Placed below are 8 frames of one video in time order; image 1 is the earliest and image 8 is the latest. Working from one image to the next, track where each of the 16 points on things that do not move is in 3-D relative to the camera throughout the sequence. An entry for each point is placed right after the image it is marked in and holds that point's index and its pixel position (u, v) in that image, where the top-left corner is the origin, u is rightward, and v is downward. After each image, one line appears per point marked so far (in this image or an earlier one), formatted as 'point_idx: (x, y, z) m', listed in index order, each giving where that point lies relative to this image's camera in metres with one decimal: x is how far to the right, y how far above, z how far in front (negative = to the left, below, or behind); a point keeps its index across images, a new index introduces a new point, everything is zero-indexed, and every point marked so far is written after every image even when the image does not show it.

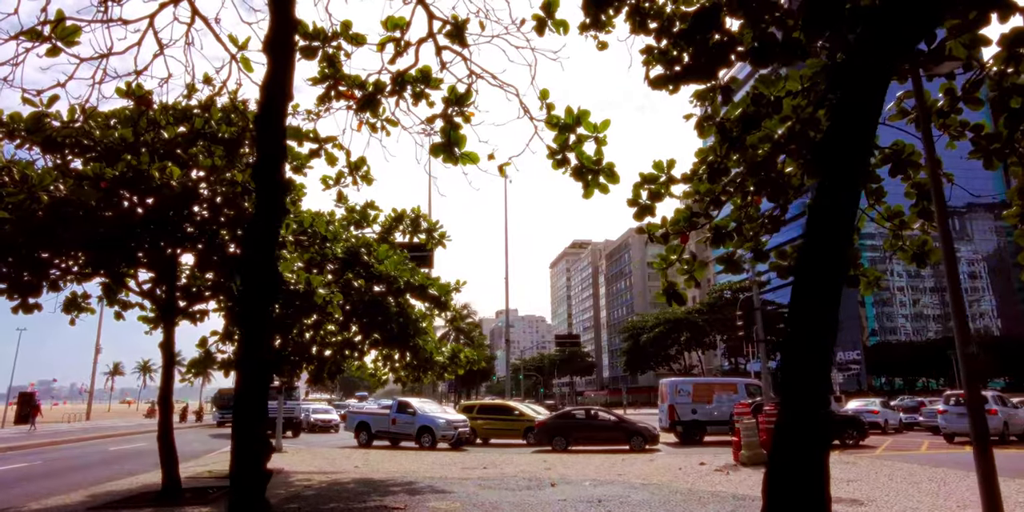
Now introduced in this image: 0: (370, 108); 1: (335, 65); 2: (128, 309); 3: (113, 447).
0: (-1.4, +1.4, +6.6) m
1: (-1.6, +1.7, +6.1) m
2: (-5.6, -0.8, +9.8) m
3: (-10.4, -5.1, +17.9) m
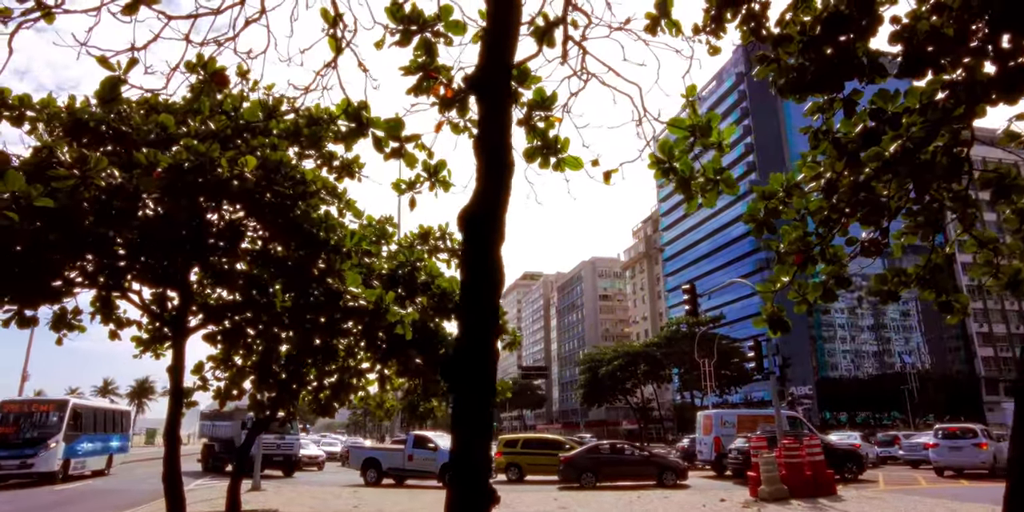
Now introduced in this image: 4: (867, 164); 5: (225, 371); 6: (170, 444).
0: (-0.5, +1.3, +6.0) m
1: (-0.6, +1.6, +5.5) m
2: (-5.0, -0.9, +8.7) m
3: (-10.6, -5.5, +16.1) m
4: (+3.3, +0.8, +6.2) m
5: (-4.4, -1.8, +10.4) m
6: (-3.8, -2.1, +7.6) m
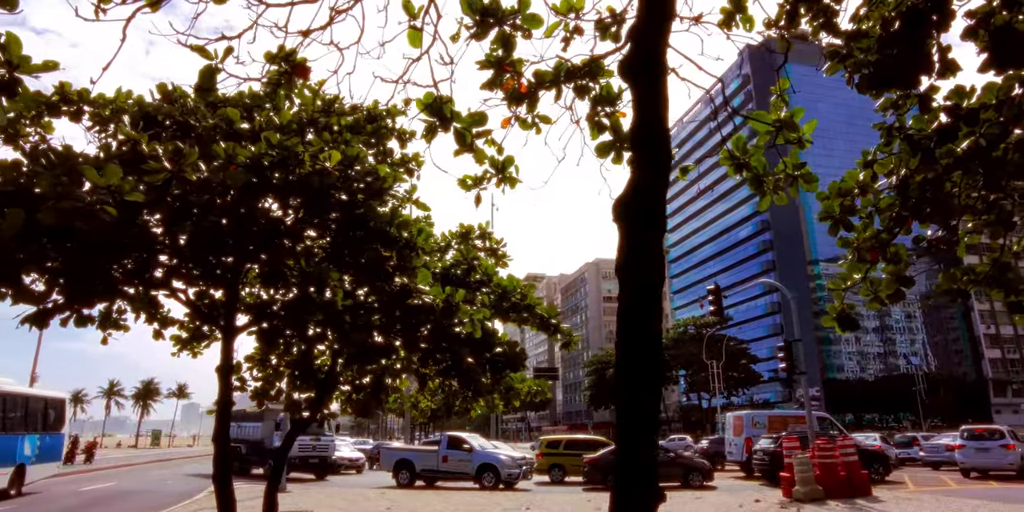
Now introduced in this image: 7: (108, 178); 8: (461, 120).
0: (+0.1, +1.3, +5.9) m
1: (0.0, +1.7, +5.4) m
2: (-4.4, -0.9, +8.6) m
3: (-10.0, -5.4, +16.0) m
4: (+3.9, +0.9, +6.1) m
5: (-3.8, -1.8, +10.3) m
6: (-3.2, -2.1, +7.5) m
7: (-2.3, +0.4, +3.7) m
8: (-0.4, +1.0, +5.0) m
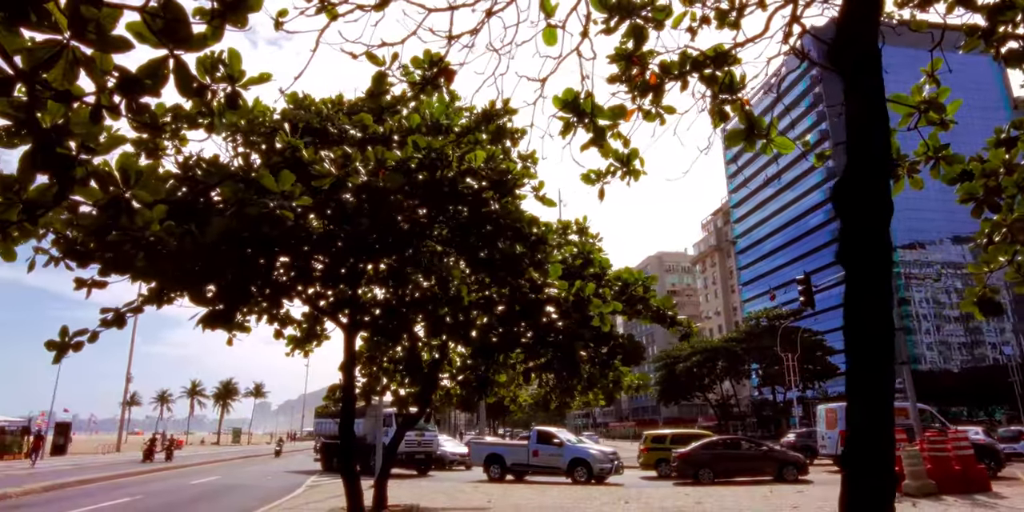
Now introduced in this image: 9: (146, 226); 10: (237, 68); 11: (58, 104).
0: (+1.2, +1.4, +5.9) m
1: (+1.0, +1.7, +5.4) m
2: (-3.0, -0.9, +9.0) m
3: (-7.9, -5.6, +16.8) m
4: (+5.0, +1.0, +5.8) m
5: (-2.3, -1.8, +10.6) m
6: (-1.9, -2.1, +7.8) m
7: (-1.4, +0.4, +3.9) m
8: (+0.7, +1.1, +5.0) m
9: (-1.8, +0.1, +3.2) m
10: (-1.3, +0.9, +3.1) m
11: (-1.8, +0.6, +2.6) m
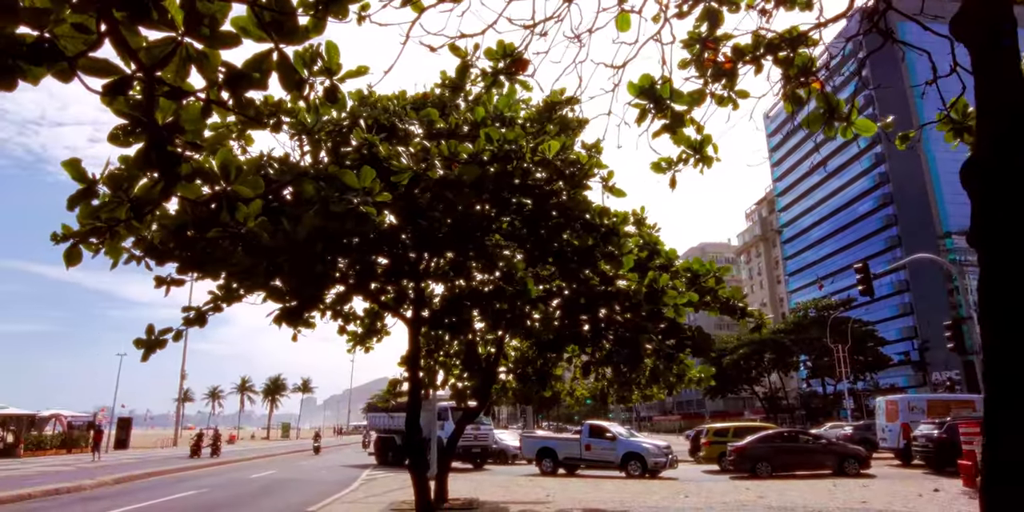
0: (+1.8, +1.5, +5.7) m
1: (+1.6, +1.8, +5.2) m
2: (-2.2, -0.9, +9.0) m
3: (-6.6, -5.6, +17.2) m
4: (+5.6, +1.2, +5.5) m
5: (-1.4, -1.7, +10.7) m
6: (-1.1, -2.0, +7.8) m
7: (-0.9, +0.4, +3.9) m
8: (+1.2, +1.1, +4.9) m
9: (-1.3, +0.2, +3.3) m
10: (-0.8, +0.9, +3.1) m
11: (-1.3, +0.6, +2.6) m
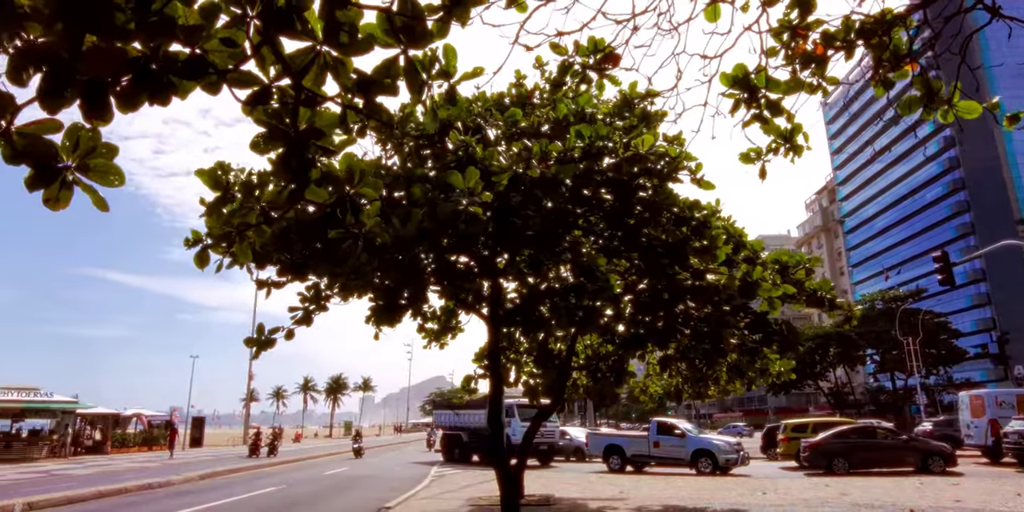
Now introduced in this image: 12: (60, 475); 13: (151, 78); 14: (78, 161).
0: (+2.5, +1.6, +5.6) m
1: (+2.2, +1.9, +5.1) m
2: (-1.2, -0.9, +9.2) m
3: (-4.9, -5.6, +17.6) m
4: (+6.3, +1.4, +5.1) m
5: (-0.2, -1.7, +10.8) m
6: (-0.2, -2.0, +7.9) m
7: (-0.3, +0.4, +3.9) m
8: (+1.9, +1.2, +4.8) m
9: (-0.7, +0.2, +3.3) m
10: (-0.3, +0.9, +3.2) m
11: (-0.8, +0.6, +2.7) m
12: (-10.8, -5.3, +16.2) m
13: (-1.3, +0.6, +2.4) m
14: (-1.6, +0.3, +2.4) m
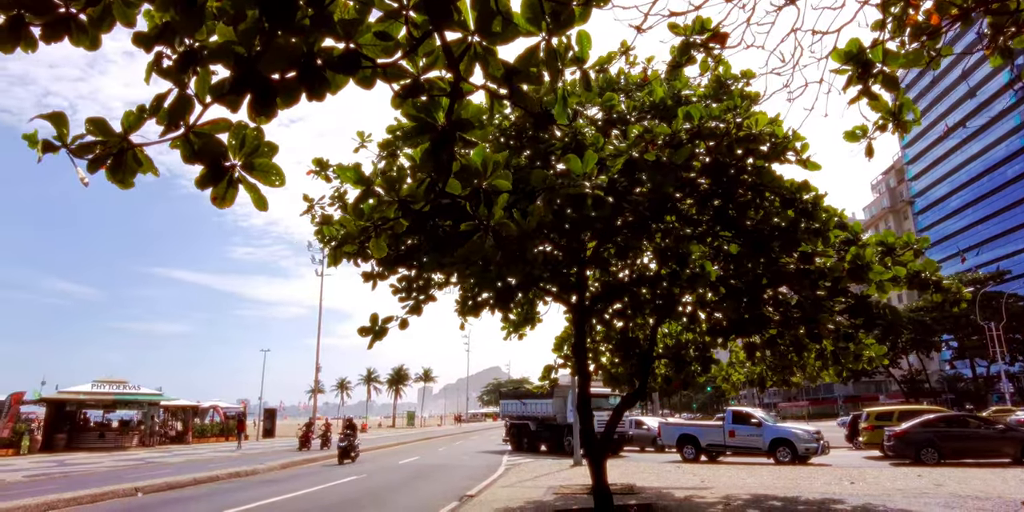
0: (+3.3, +1.7, +5.3) m
1: (+3.0, +2.0, +4.9) m
2: (-0.1, -0.8, +9.2) m
3: (-3.0, -5.4, +18.0) m
4: (+7.0, +1.6, +4.5) m
5: (+1.0, -1.5, +10.7) m
6: (+0.9, -1.9, +7.9) m
7: (+0.4, +0.5, +3.9) m
8: (+2.6, +1.3, +4.6) m
9: (-0.1, +0.2, +3.4) m
10: (+0.3, +1.0, +3.1) m
11: (-0.2, +0.6, +2.8) m
12: (-9.0, -5.2, +17.0) m
13: (-0.7, +0.7, +2.4) m
14: (-1.0, +0.4, +2.5) m
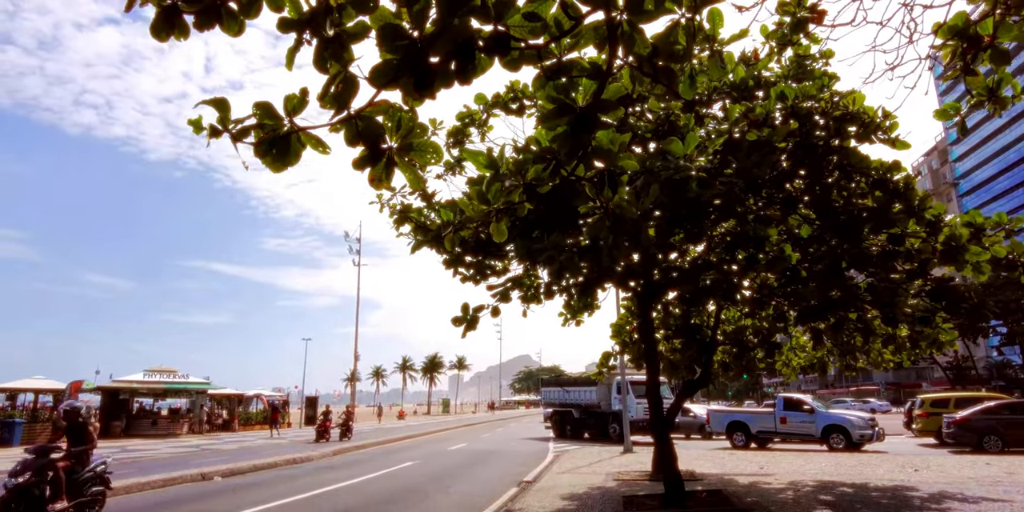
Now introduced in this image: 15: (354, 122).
0: (+3.9, +1.9, +5.1) m
1: (+3.6, +2.2, +4.7) m
2: (+0.8, -0.6, +9.2) m
3: (-1.7, -5.1, +18.2) m
4: (+7.6, +1.8, +4.2) m
5: (+2.0, -1.3, +10.7) m
6: (+1.7, -1.7, +7.8) m
7: (+1.1, +0.6, +3.9) m
8: (+3.2, +1.5, +4.4) m
9: (+0.5, +0.3, +3.3) m
10: (+0.9, +1.0, +3.1) m
11: (+0.3, +0.7, +2.7) m
12: (-7.8, -5.0, +17.5) m
13: (-0.2, +0.7, +2.4) m
14: (-0.4, +0.4, +2.5) m
15: (-0.6, +0.5, +2.4) m
